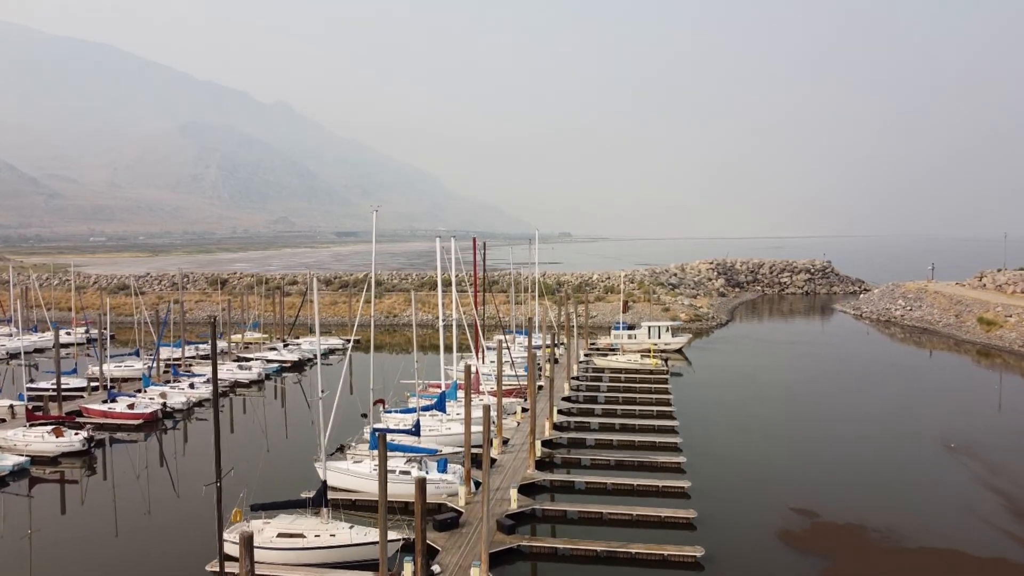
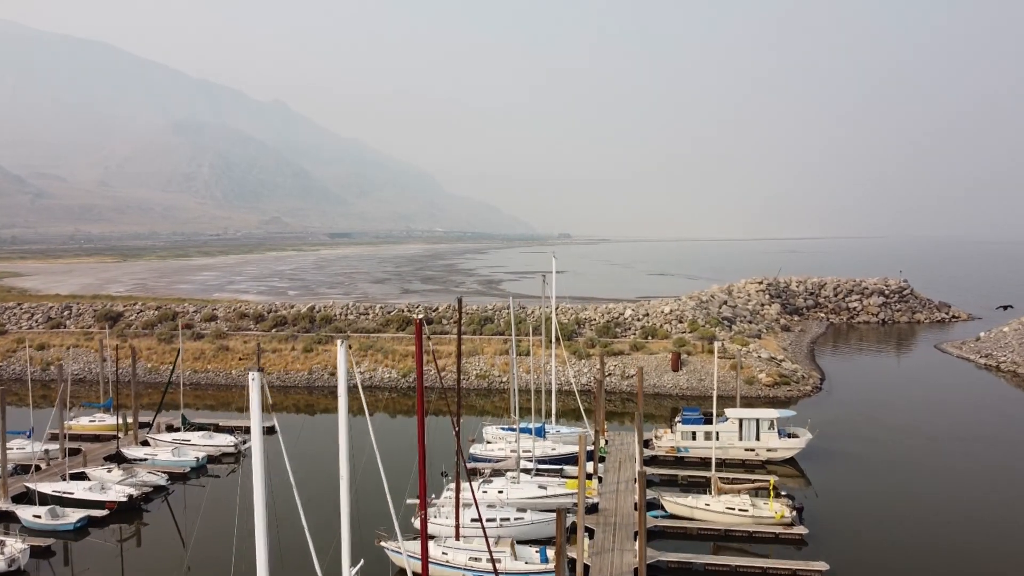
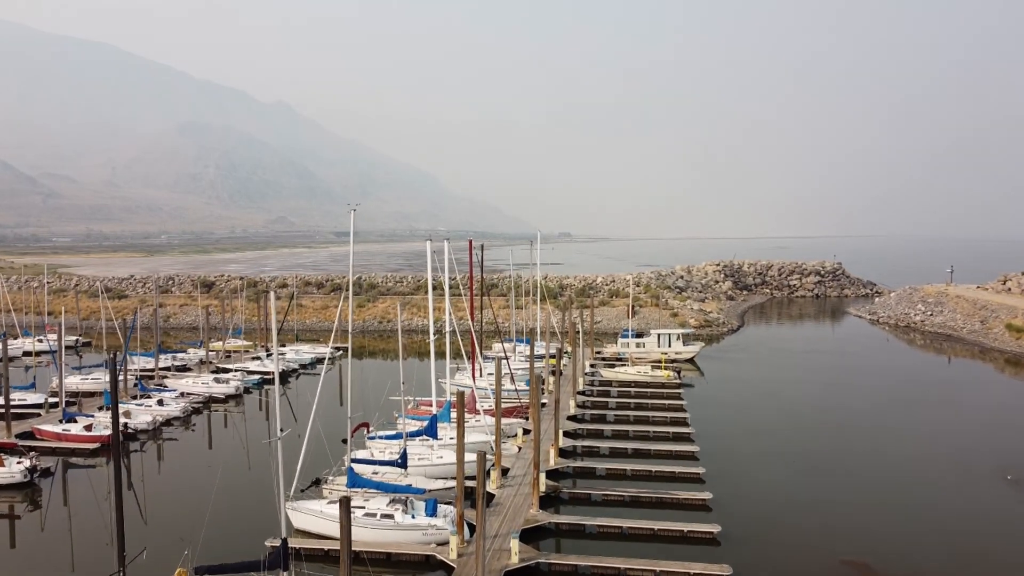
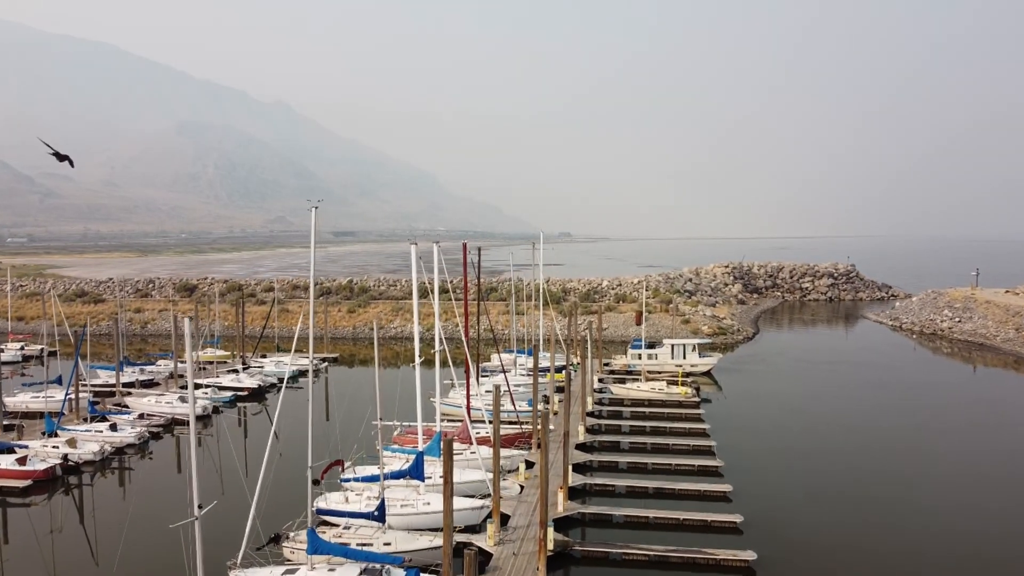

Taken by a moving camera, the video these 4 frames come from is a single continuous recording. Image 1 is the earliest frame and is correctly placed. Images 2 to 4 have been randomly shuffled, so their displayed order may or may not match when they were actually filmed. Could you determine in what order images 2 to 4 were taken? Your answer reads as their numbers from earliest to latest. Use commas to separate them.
3, 4, 2
